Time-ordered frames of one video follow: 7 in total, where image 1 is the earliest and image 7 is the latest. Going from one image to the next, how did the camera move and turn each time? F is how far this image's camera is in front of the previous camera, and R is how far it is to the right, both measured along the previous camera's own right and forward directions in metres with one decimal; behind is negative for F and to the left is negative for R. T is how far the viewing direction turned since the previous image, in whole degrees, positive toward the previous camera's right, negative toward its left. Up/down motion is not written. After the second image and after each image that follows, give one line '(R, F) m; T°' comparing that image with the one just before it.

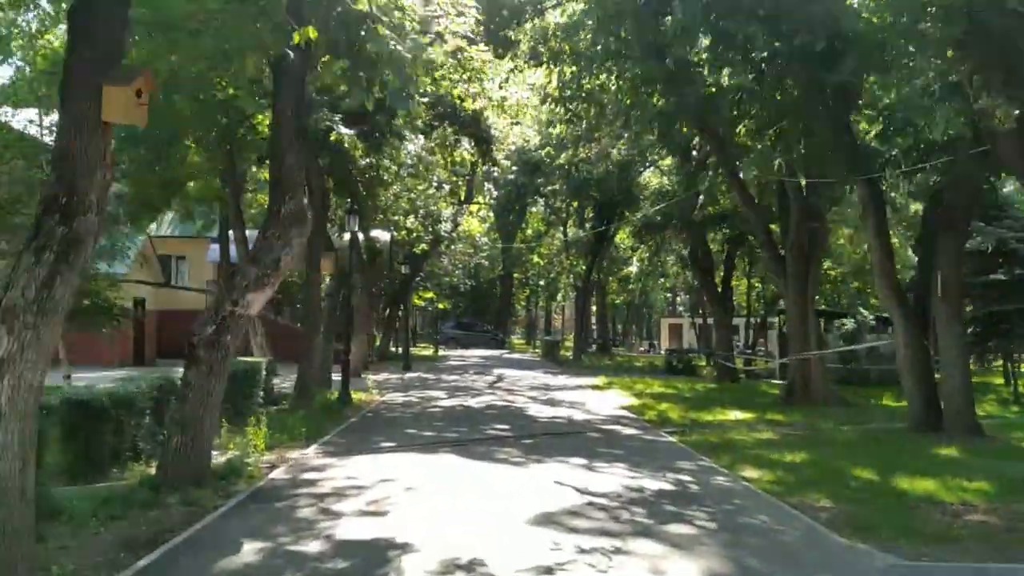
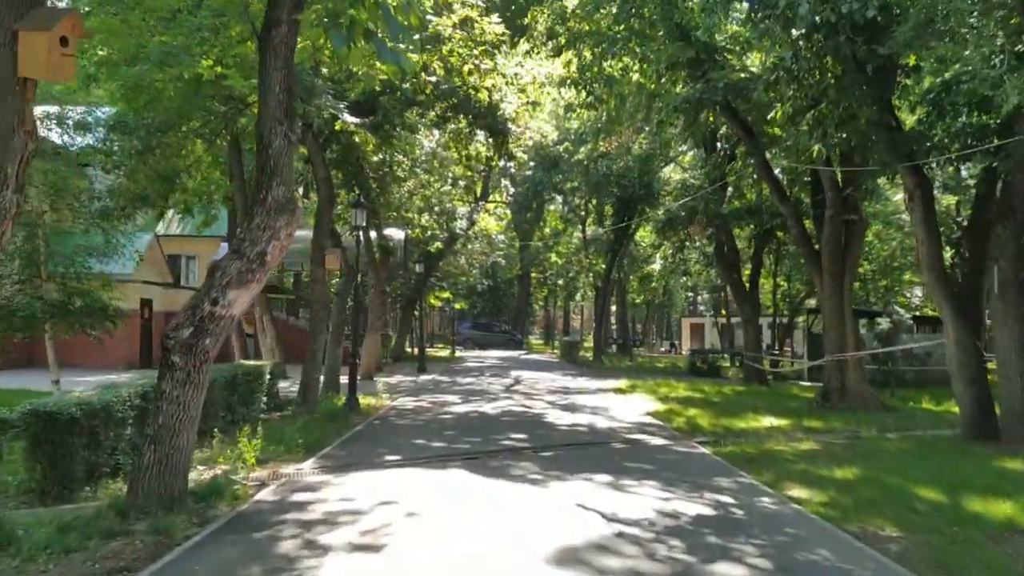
(0.0, +1.2) m; -1°
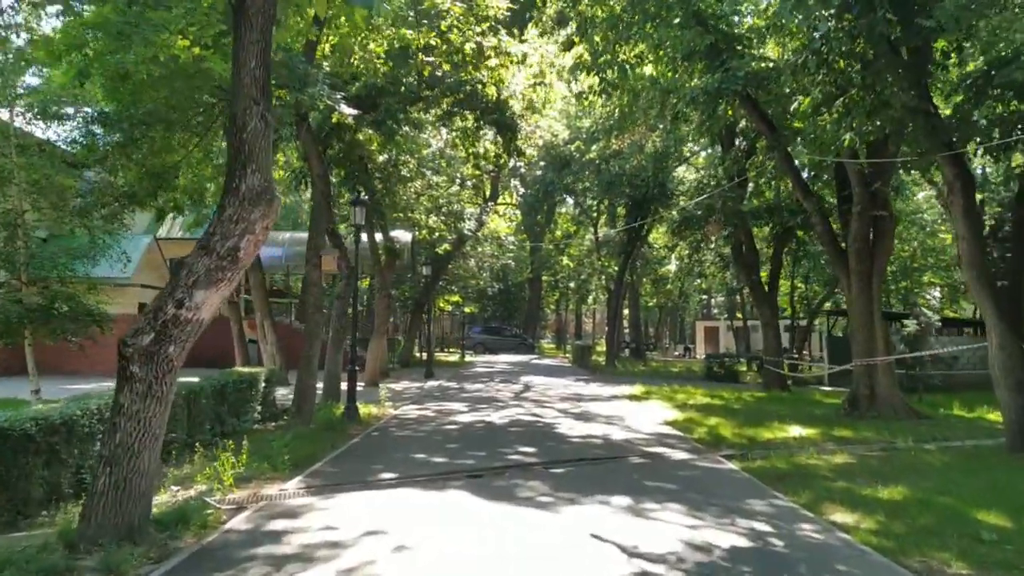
(+0.1, +1.1) m; -1°
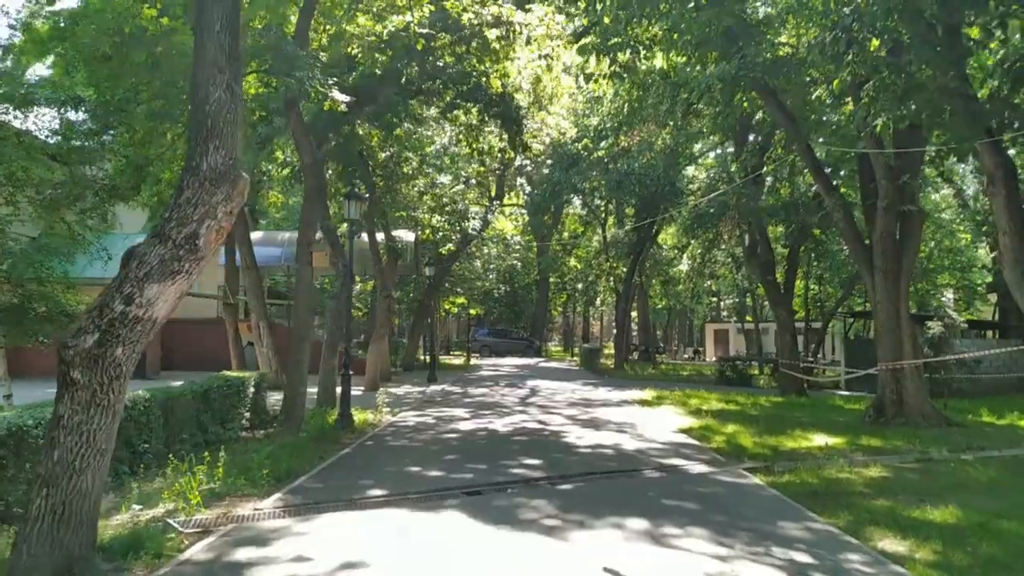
(+0.1, +1.1) m; 0°
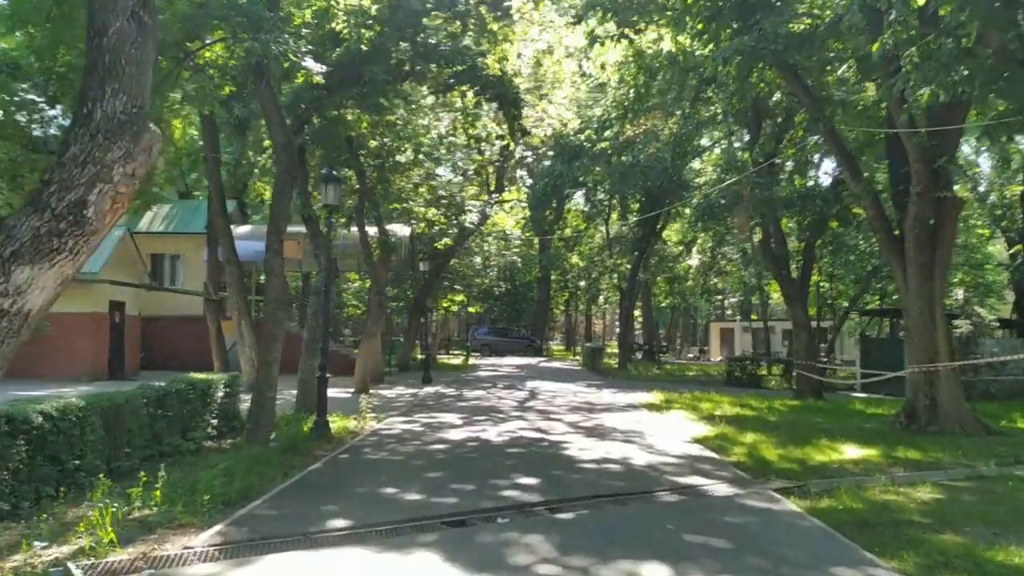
(+0.1, +1.6) m; 0°
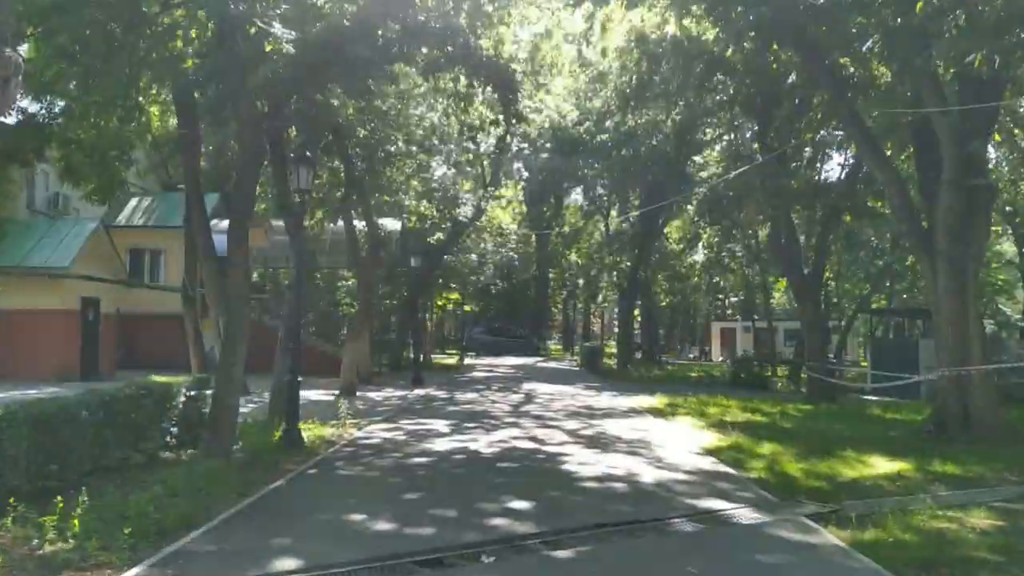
(+0.1, +1.4) m; 0°
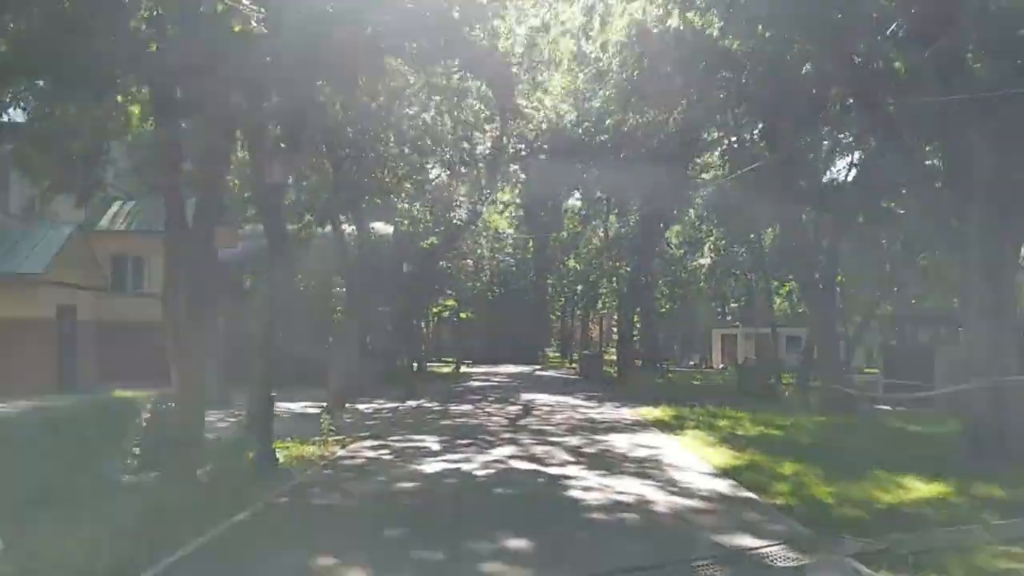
(0.0, +1.2) m; 0°
